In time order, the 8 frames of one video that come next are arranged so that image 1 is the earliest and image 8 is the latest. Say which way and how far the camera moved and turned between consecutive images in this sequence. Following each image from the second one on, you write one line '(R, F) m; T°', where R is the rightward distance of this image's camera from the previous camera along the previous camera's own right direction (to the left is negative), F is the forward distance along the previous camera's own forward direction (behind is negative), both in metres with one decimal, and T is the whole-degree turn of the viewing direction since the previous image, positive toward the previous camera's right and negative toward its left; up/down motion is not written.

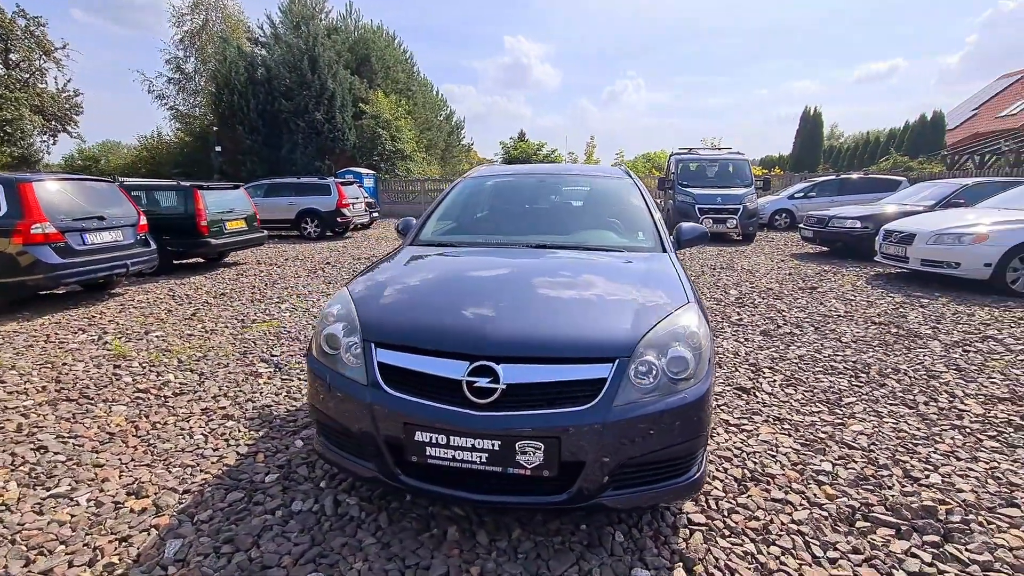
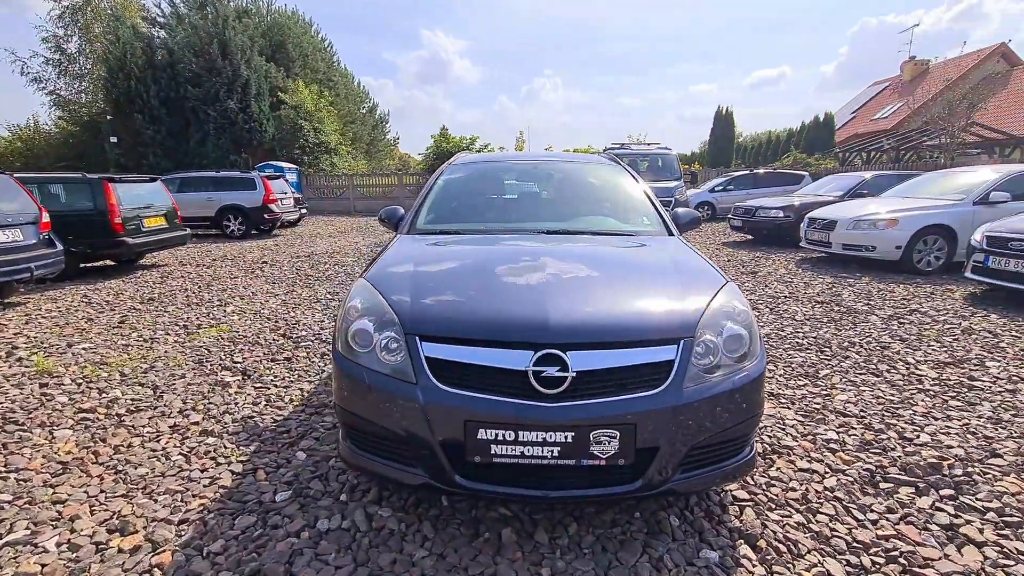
(-0.5, +0.2) m; +9°
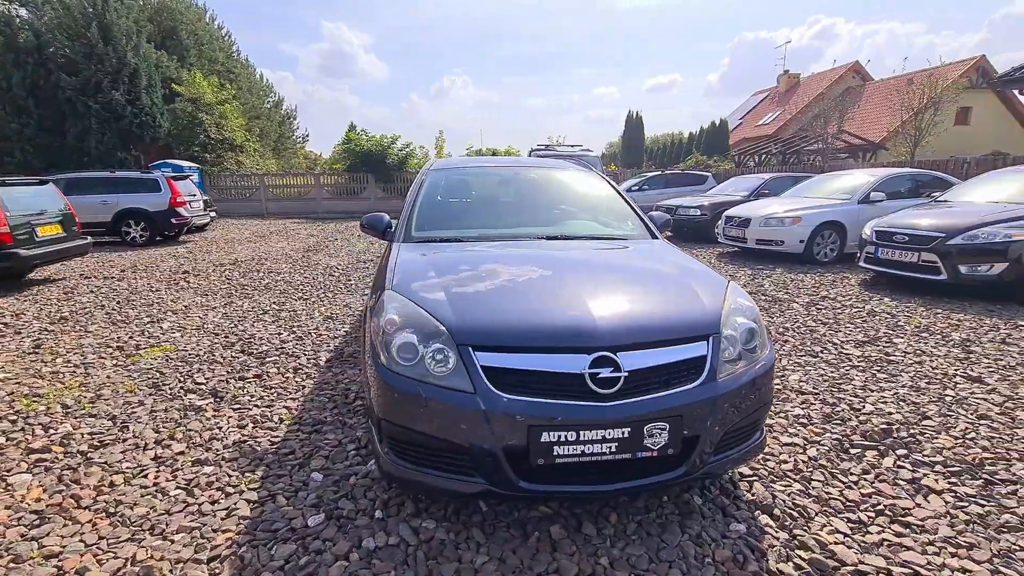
(-0.5, 0.0) m; +10°
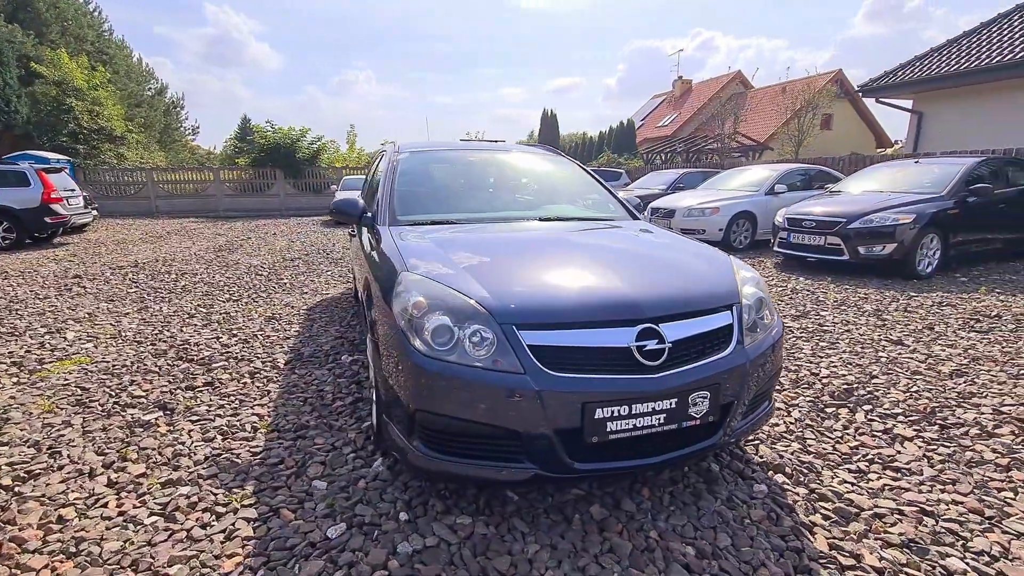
(-0.5, +0.1) m; +10°
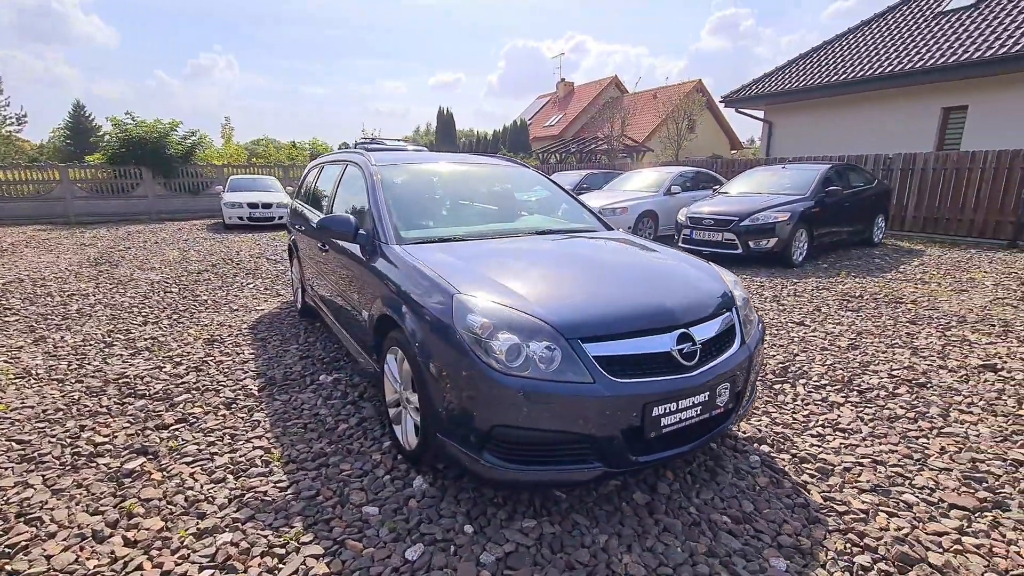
(-0.7, -0.1) m; +13°
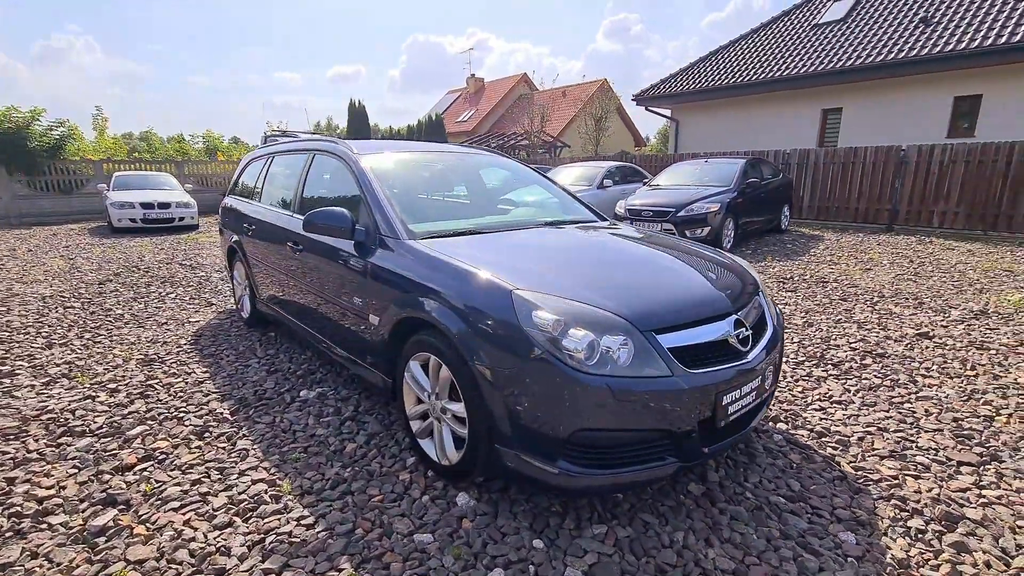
(-0.6, +0.2) m; +10°
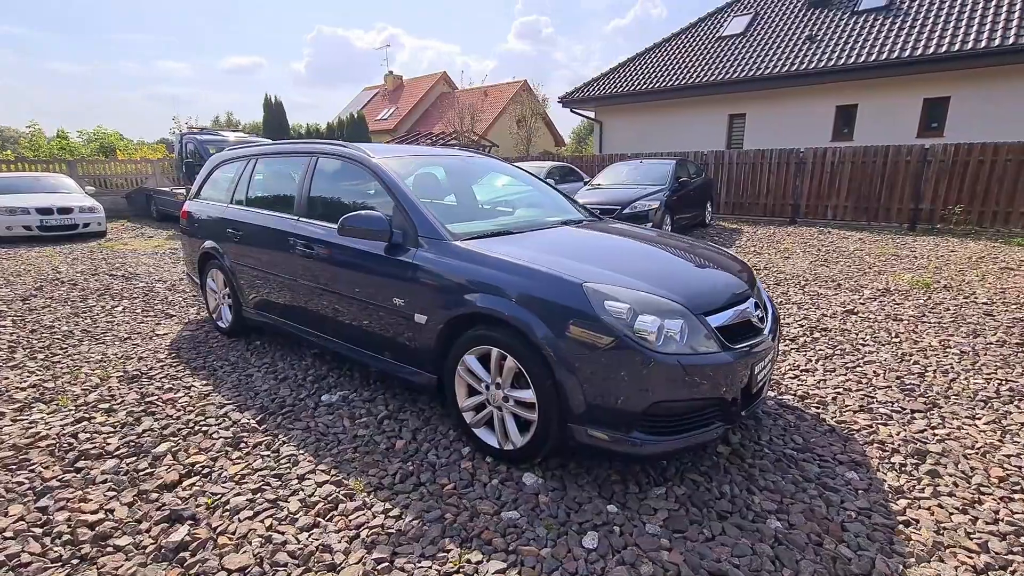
(-0.6, -0.1) m; +9°
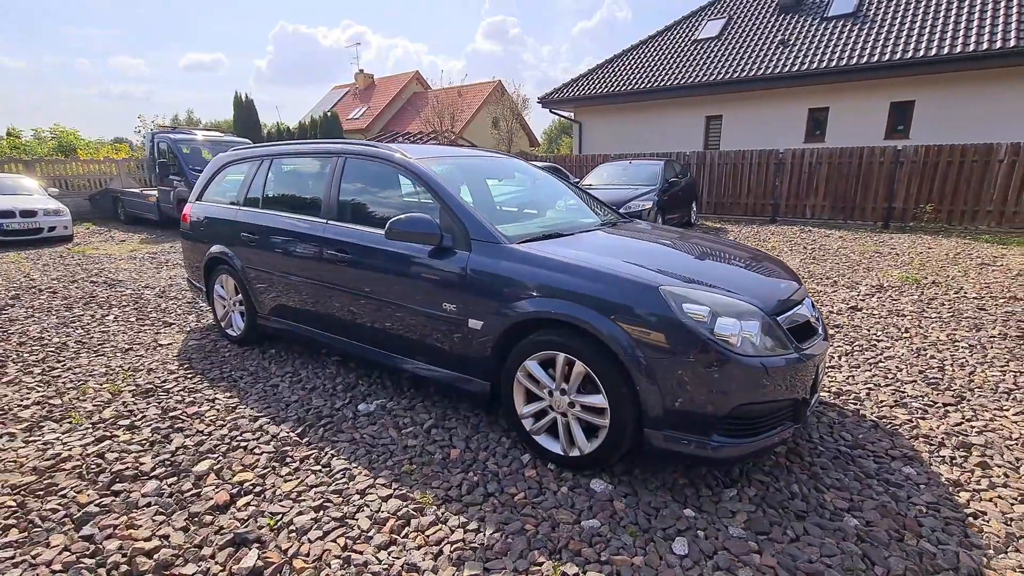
(-0.5, +0.1) m; +3°
